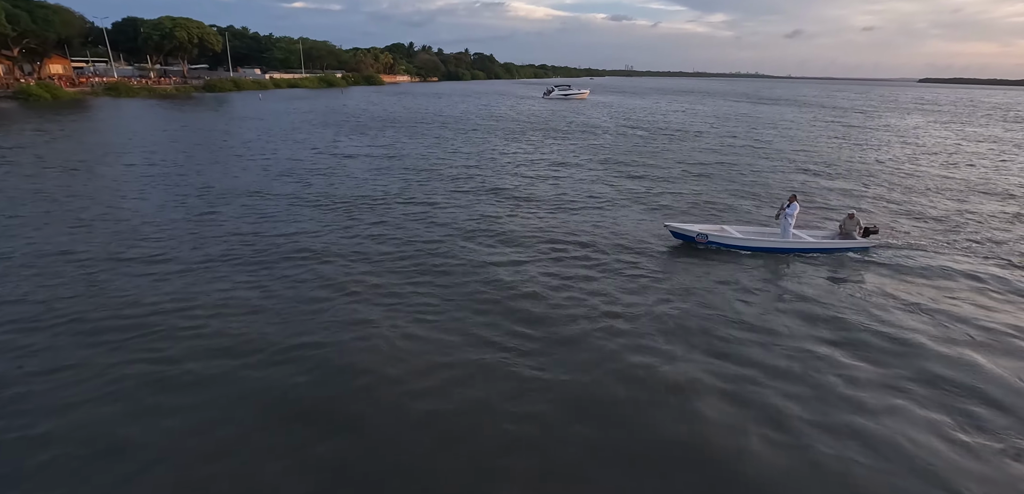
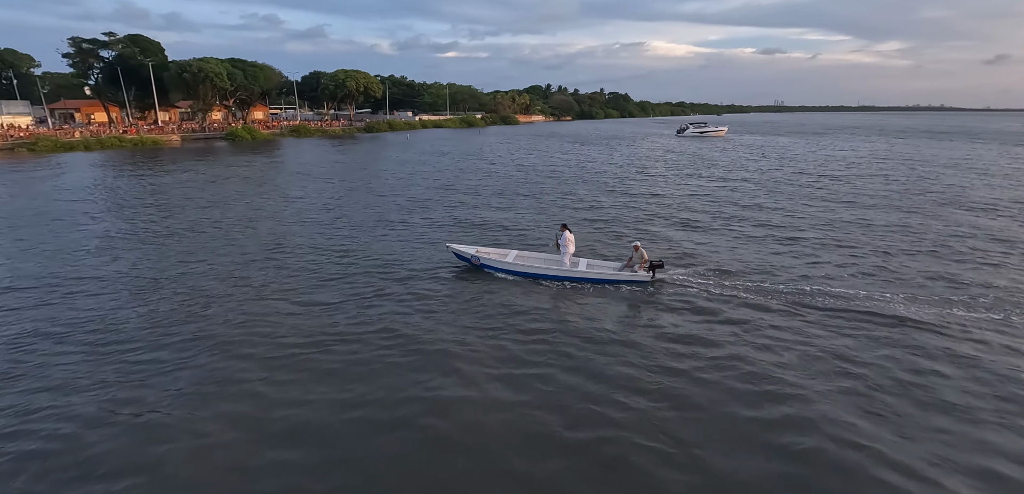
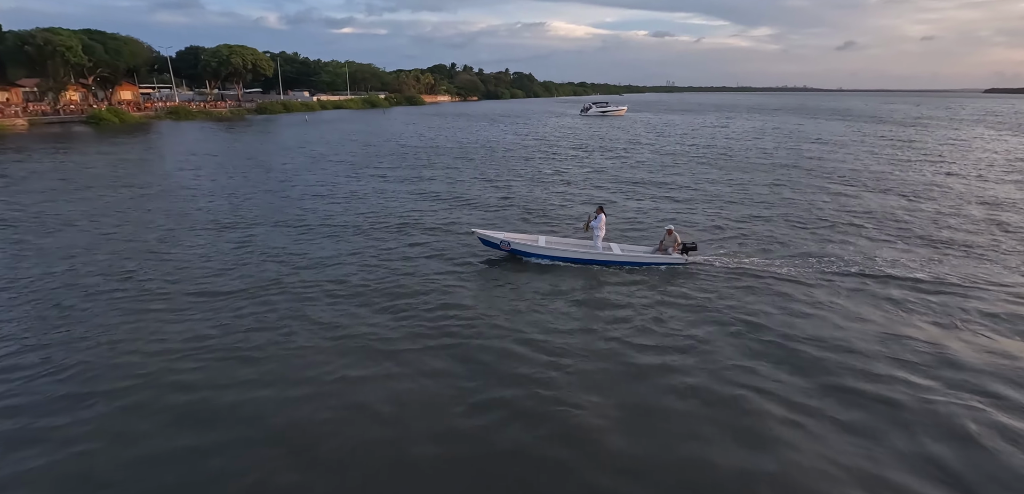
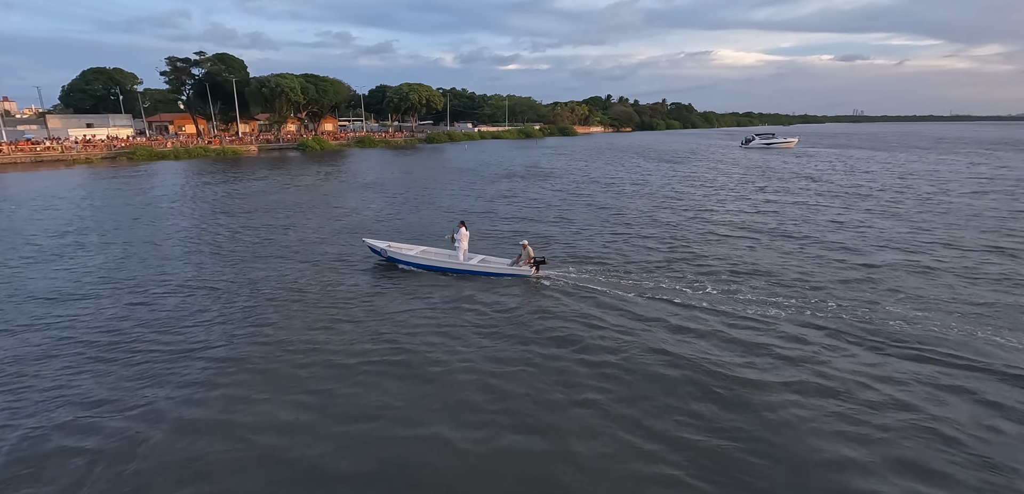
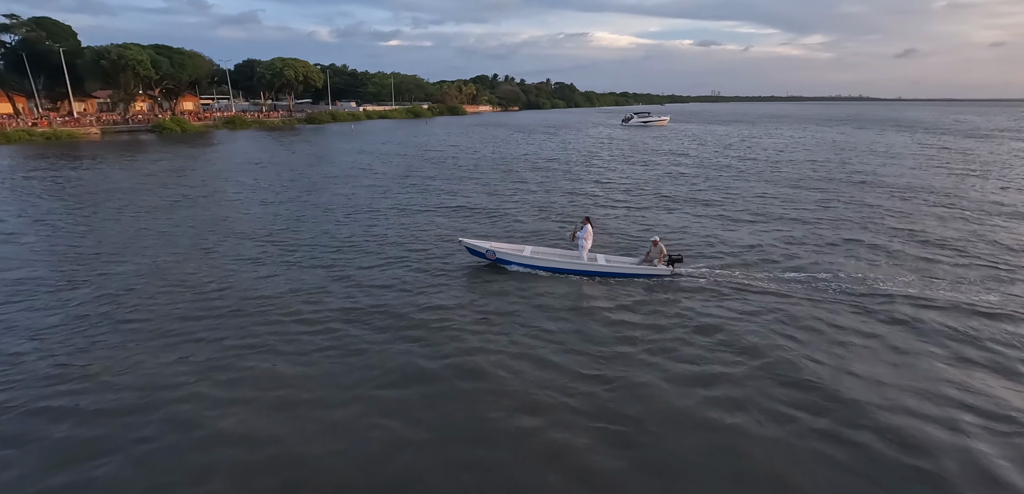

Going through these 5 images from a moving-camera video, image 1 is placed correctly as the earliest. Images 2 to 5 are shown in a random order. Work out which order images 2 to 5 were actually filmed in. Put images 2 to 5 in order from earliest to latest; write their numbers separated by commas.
3, 5, 2, 4
